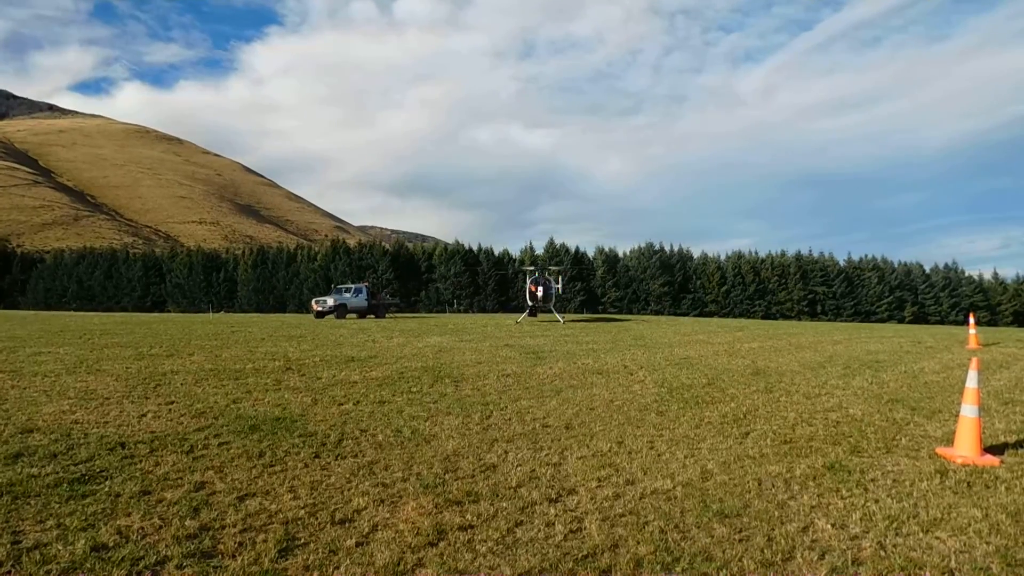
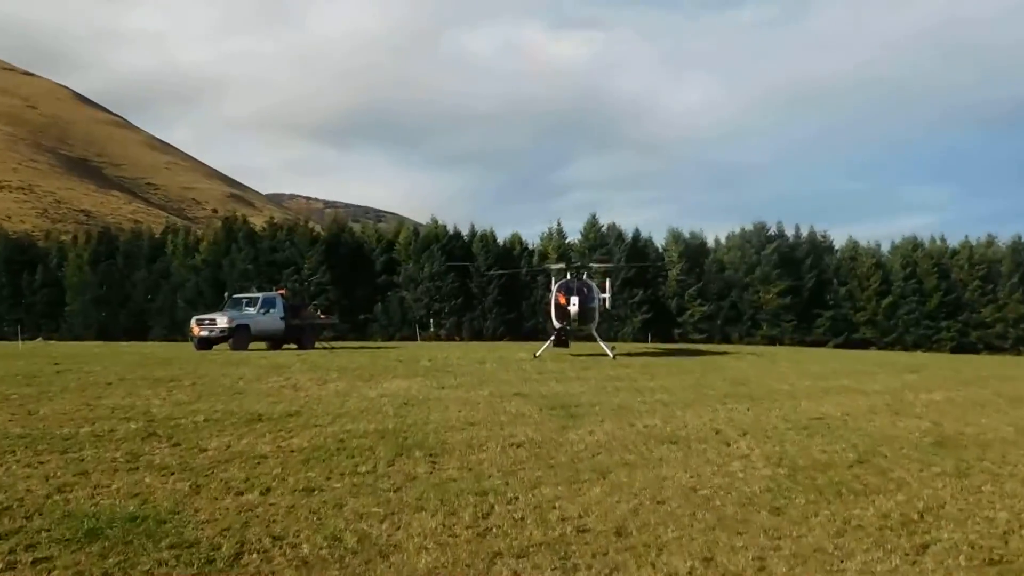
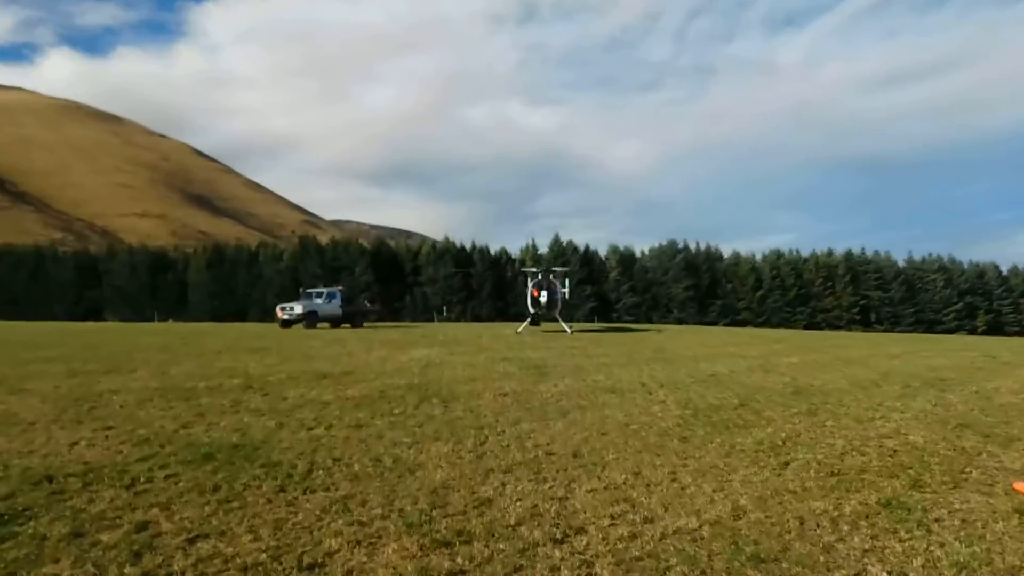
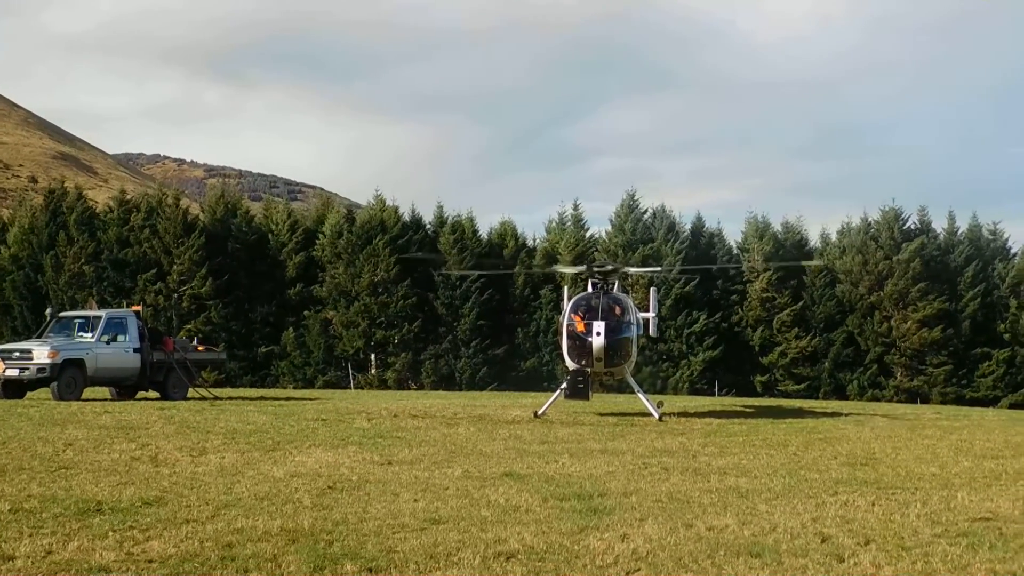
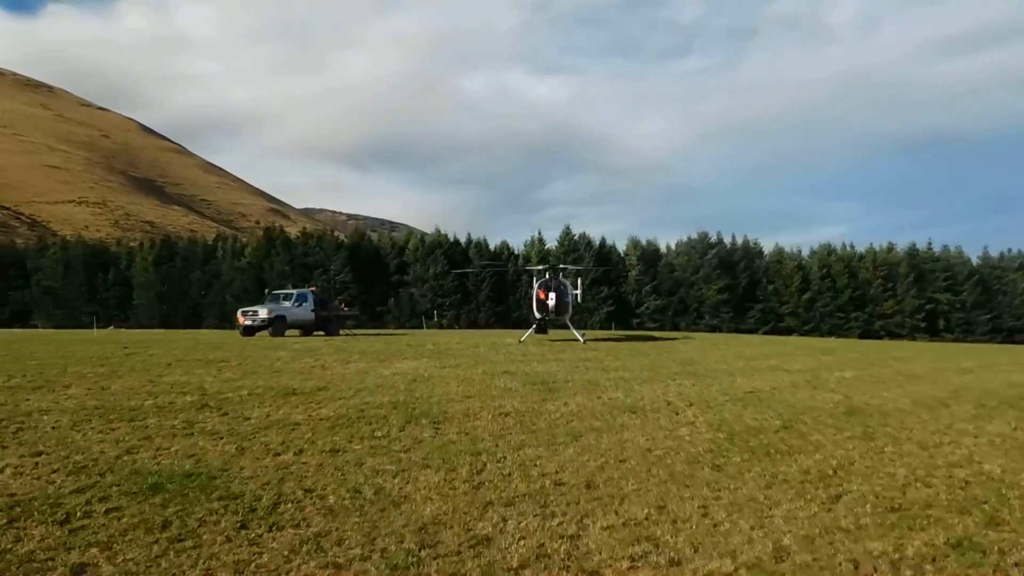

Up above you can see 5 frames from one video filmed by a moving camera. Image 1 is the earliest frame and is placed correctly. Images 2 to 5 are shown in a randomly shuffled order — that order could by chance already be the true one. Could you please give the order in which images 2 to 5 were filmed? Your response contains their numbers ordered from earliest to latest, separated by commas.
3, 5, 2, 4
